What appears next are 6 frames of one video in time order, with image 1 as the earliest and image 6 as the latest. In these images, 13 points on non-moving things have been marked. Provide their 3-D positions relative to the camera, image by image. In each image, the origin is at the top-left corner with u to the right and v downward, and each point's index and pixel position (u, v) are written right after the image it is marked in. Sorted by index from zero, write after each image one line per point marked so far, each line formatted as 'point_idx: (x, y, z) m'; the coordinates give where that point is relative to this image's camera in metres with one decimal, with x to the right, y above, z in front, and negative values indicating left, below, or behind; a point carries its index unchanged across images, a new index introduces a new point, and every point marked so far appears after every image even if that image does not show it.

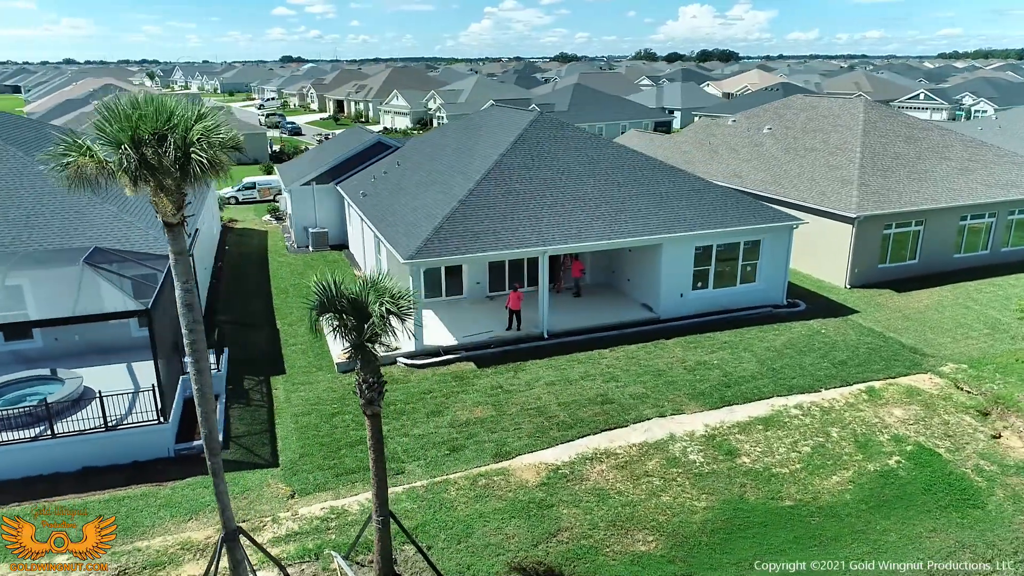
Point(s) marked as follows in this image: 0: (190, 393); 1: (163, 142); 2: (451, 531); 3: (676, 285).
0: (-6.5, -2.1, +14.4) m
1: (-3.5, +1.5, +7.2) m
2: (-1.0, -3.8, +11.2) m
3: (+4.1, +0.1, +18.5) m
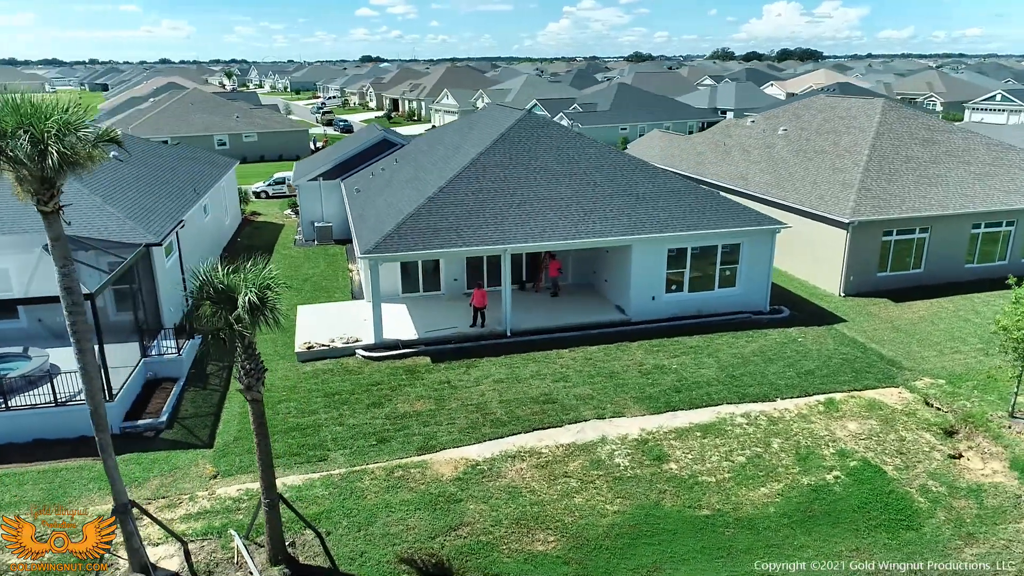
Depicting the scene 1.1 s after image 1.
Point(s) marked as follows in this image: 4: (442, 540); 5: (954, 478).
0: (-7.7, -1.9, +15.2) m
1: (-5.3, +1.7, +7.8) m
2: (-2.5, -3.7, +11.5) m
3: (+3.4, 0.0, +18.2) m
4: (-1.1, -3.9, +11.2) m
5: (+8.0, -3.4, +12.9) m
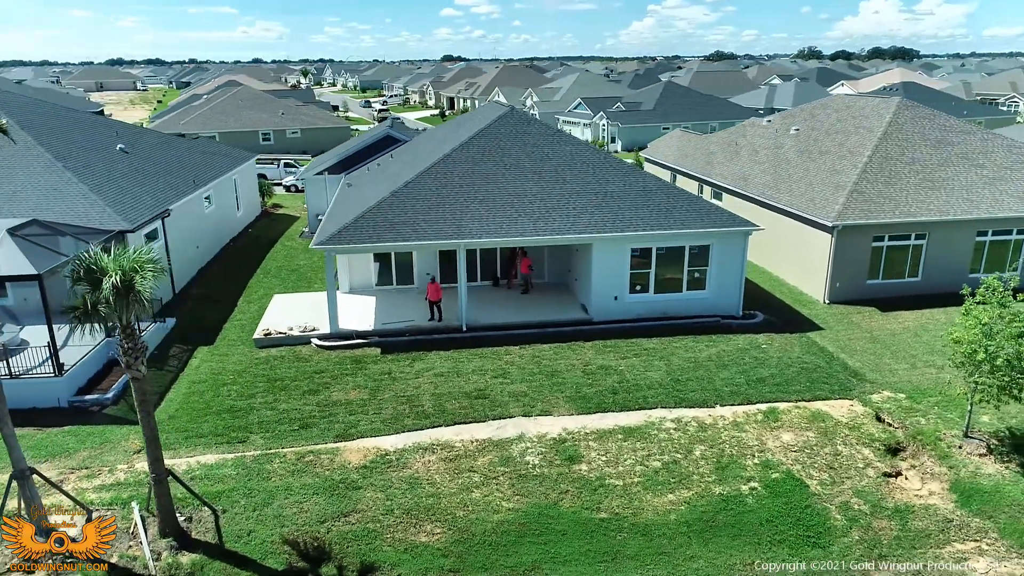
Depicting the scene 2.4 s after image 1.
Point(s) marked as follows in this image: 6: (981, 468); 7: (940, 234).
0: (-9.0, -1.5, +16.1) m
1: (-7.3, +2.0, +8.4) m
2: (-4.3, -3.5, +11.8) m
3: (+2.4, 0.0, +17.9) m
4: (-2.9, -3.8, +11.4) m
5: (+6.3, -3.6, +12.2) m
6: (+8.4, -3.2, +12.8) m
7: (+11.5, +1.5, +19.3) m
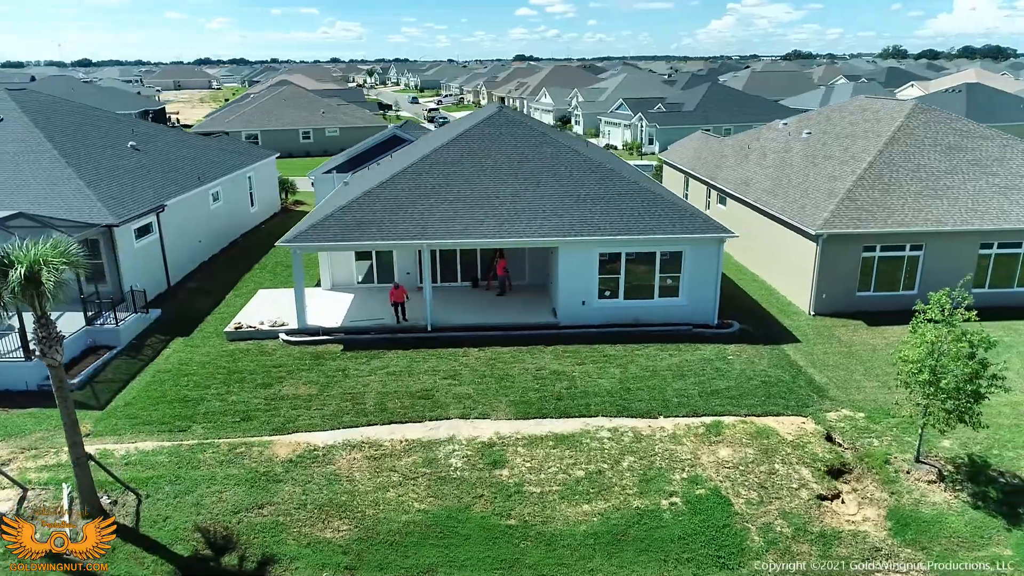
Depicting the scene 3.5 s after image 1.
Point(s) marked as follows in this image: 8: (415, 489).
0: (-10.0, -1.3, +17.0) m
1: (-8.9, +2.1, +9.1) m
2: (-5.7, -3.4, +12.3) m
3: (+1.6, -0.1, +17.7) m
4: (-4.4, -3.7, +11.7) m
5: (+4.8, -3.8, +11.6) m
6: (+7.0, -3.5, +12.1) m
7: (+10.8, +1.1, +18.2) m
8: (-1.6, -3.4, +12.3) m
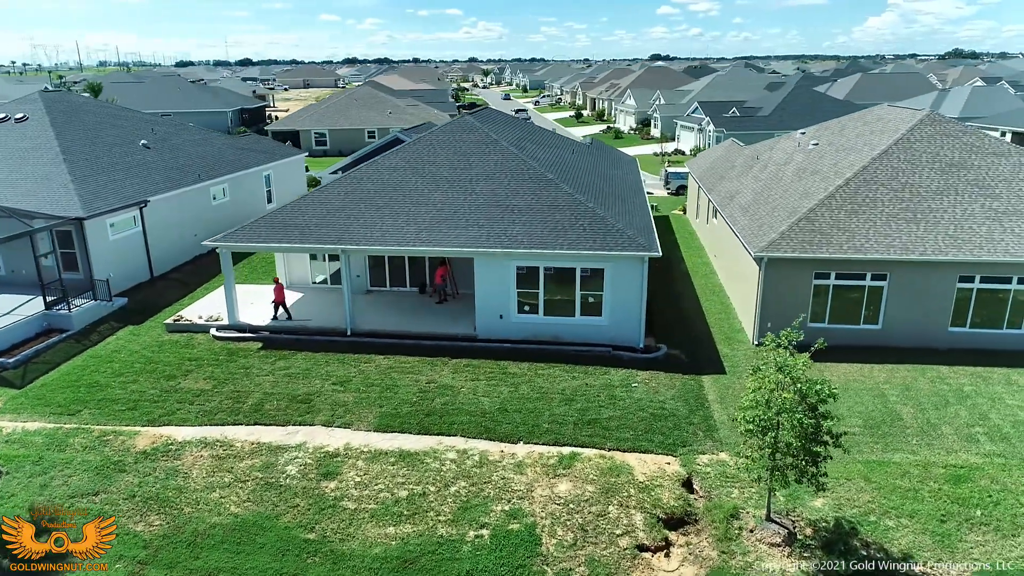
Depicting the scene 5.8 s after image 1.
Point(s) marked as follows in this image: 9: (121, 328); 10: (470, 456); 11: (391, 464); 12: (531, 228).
0: (-12.0, -0.9, +18.5) m
1: (-12.0, +2.4, +10.6) m
2: (-8.7, -3.3, +13.1) m
3: (-0.4, -0.4, +17.2) m
4: (-7.5, -3.7, +12.3) m
5: (+1.5, -4.2, +10.7) m
6: (+3.7, -4.1, +10.7) m
7: (+8.8, +0.3, +16.1) m
8: (-4.7, -3.5, +12.4) m
9: (-10.3, -1.1, +18.9) m
10: (-0.7, -3.1, +13.1) m
11: (-2.1, -3.2, +12.9) m
12: (+0.5, +1.4, +17.0) m
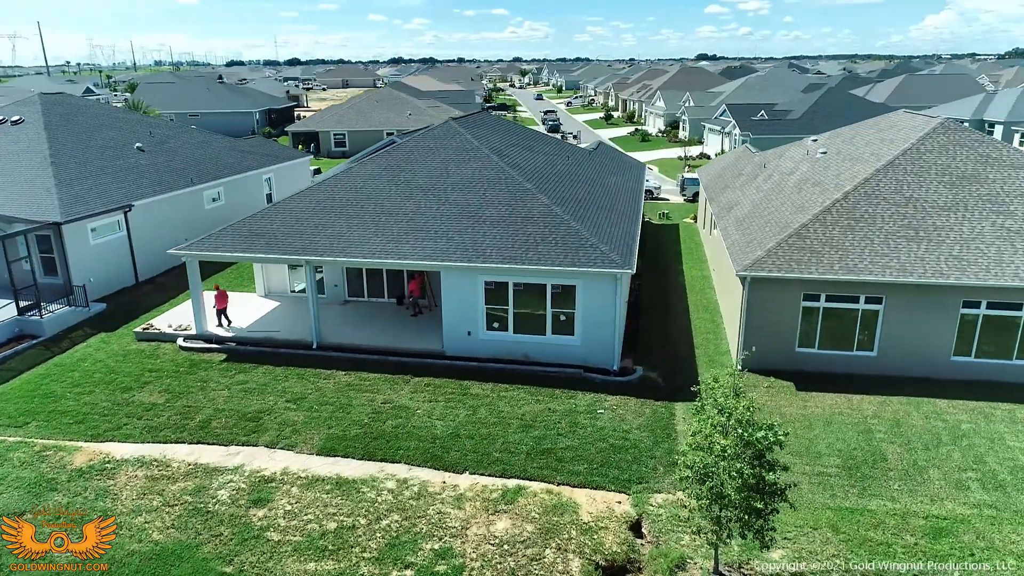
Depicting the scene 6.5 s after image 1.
0: (-12.6, -1.1, +18.4) m
1: (-13.0, +2.3, +10.4) m
2: (-9.7, -3.5, +12.8) m
3: (-1.1, -0.7, +16.4) m
4: (-8.6, -3.9, +12.0) m
5: (+0.4, -4.6, +9.8) m
6: (+2.6, -4.5, +9.7) m
7: (+8.1, -0.2, +14.8) m
8: (-5.7, -3.8, +11.9) m
9: (-10.9, -1.2, +18.6) m
10: (-1.7, -3.4, +12.3) m
11: (-3.1, -3.5, +12.2) m
12: (-0.2, +1.1, +16.2) m
